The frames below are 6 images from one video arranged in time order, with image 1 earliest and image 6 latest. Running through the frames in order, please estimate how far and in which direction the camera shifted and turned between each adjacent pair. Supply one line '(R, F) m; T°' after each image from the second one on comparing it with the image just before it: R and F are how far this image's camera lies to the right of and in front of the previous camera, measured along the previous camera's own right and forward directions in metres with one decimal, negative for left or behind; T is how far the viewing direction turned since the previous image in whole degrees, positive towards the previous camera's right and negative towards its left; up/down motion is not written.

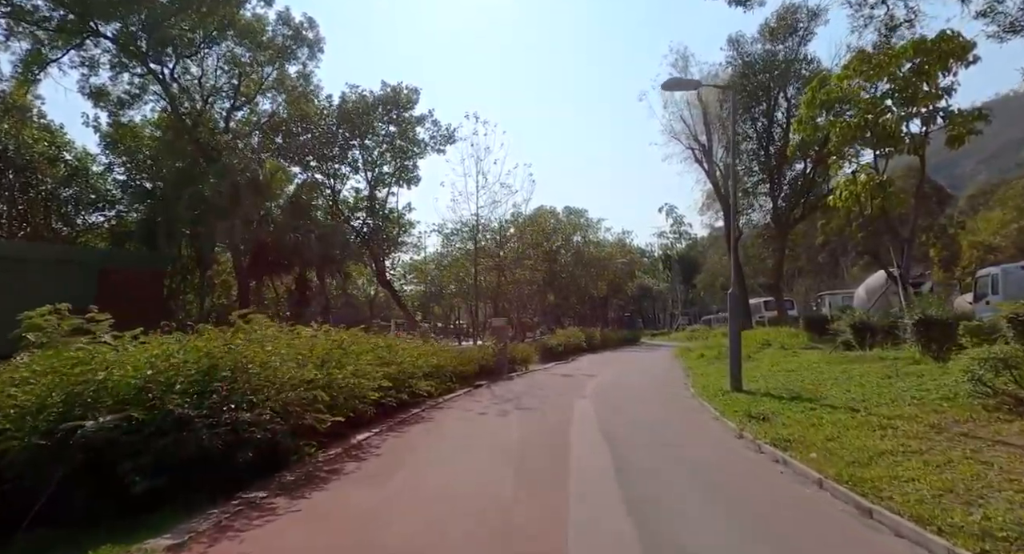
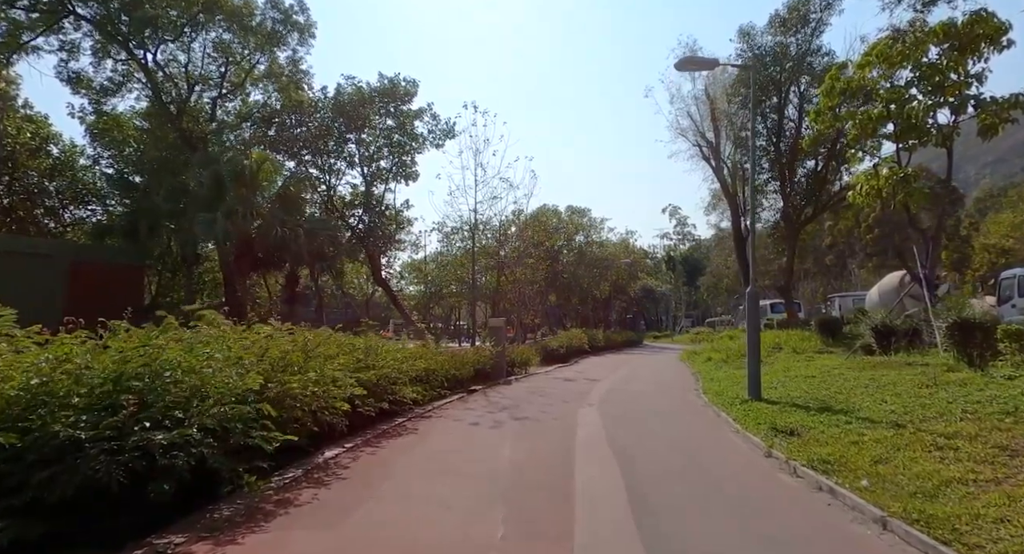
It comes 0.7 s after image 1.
(+0.1, +1.2) m; 0°
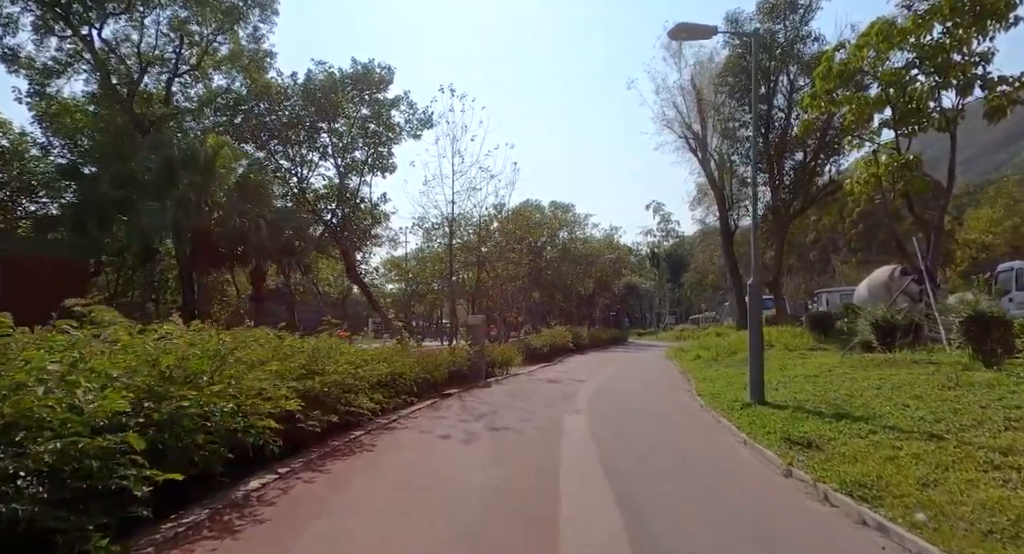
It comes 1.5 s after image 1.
(+0.2, +1.4) m; +2°
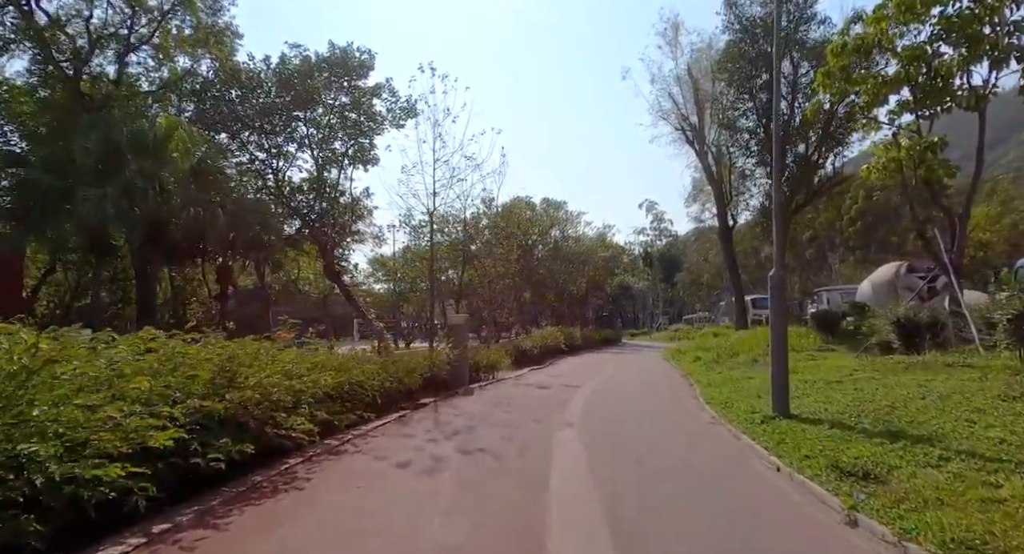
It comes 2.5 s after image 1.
(+0.2, +1.8) m; +1°
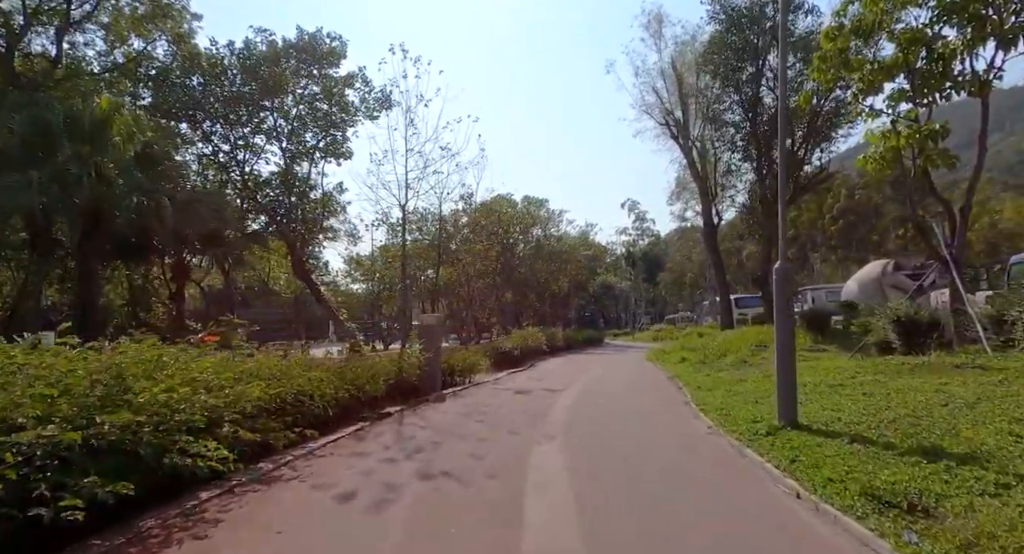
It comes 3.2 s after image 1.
(+0.2, +1.3) m; +2°
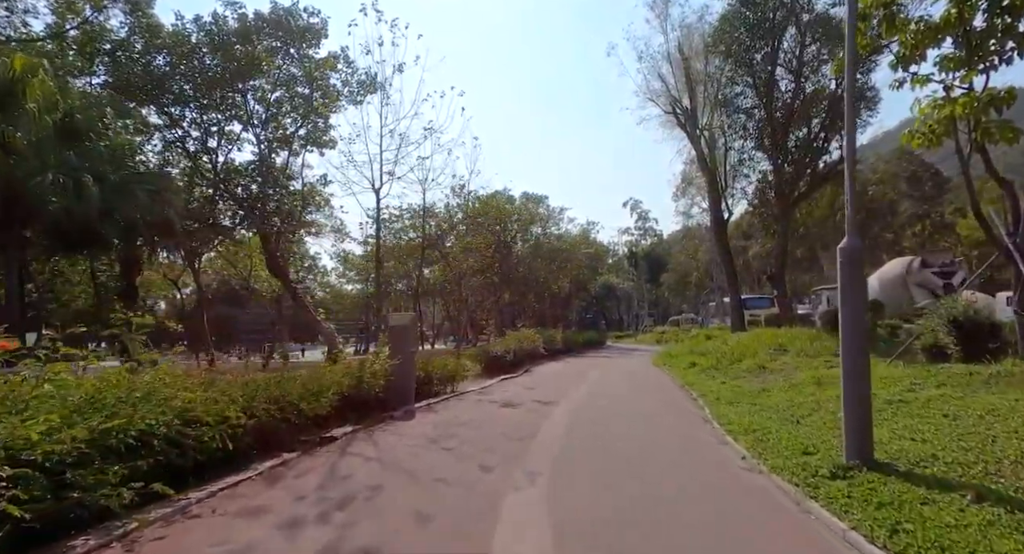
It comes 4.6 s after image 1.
(+0.4, +2.4) m; 0°
